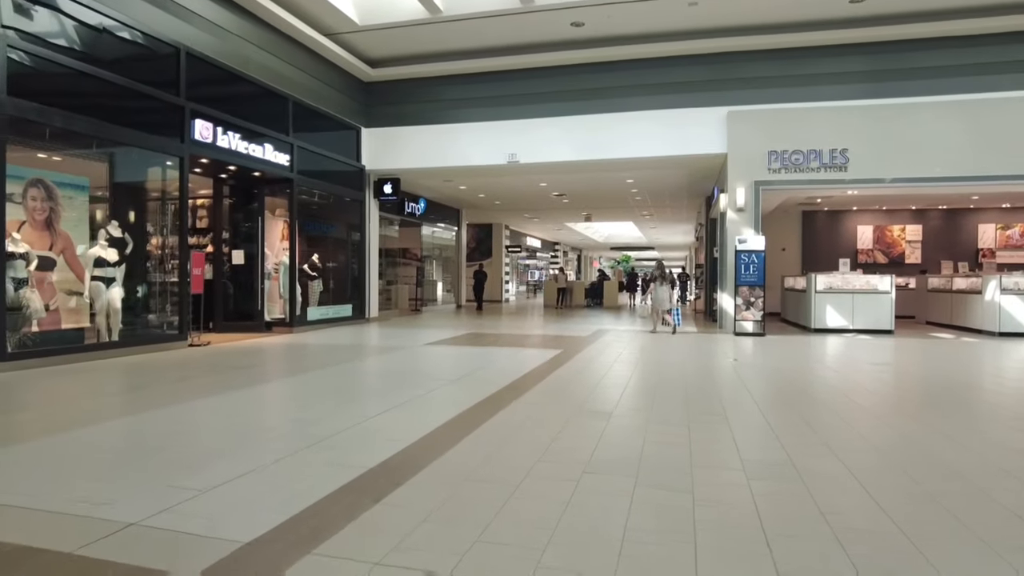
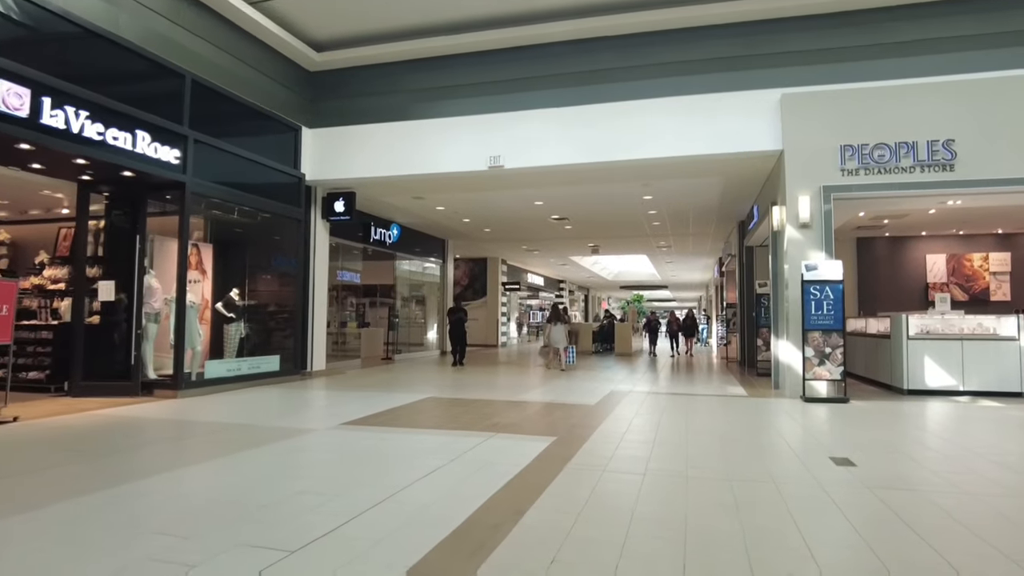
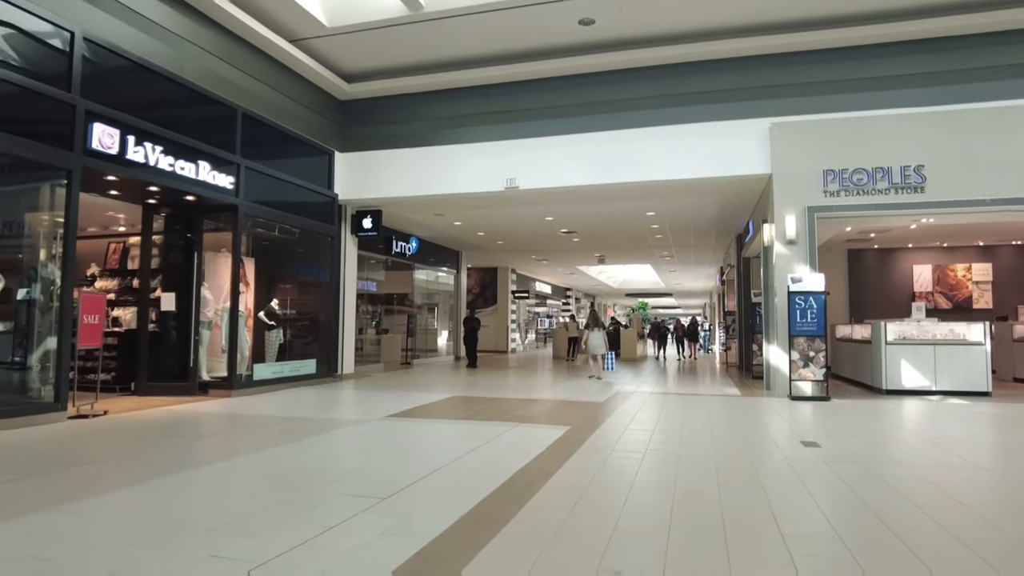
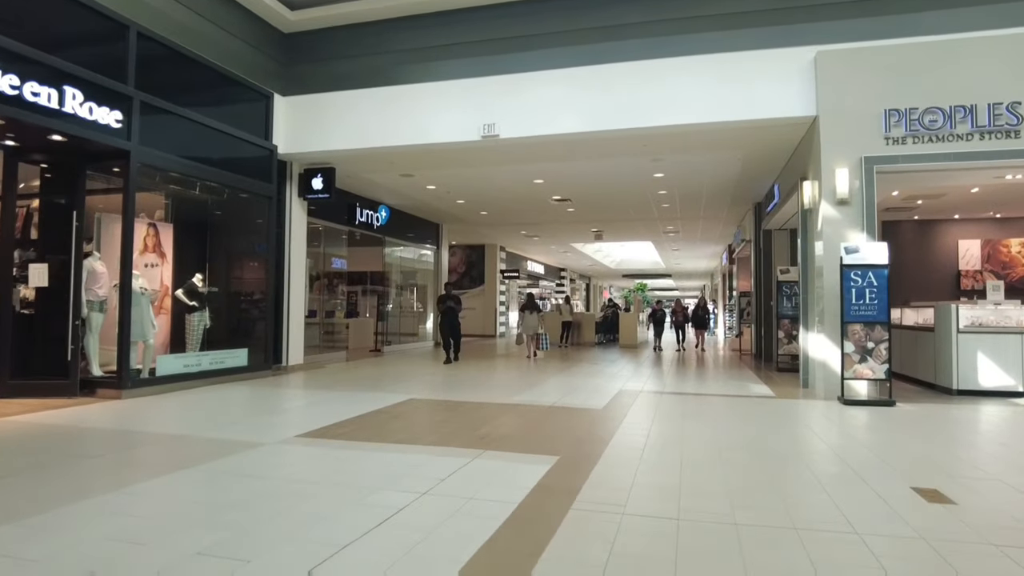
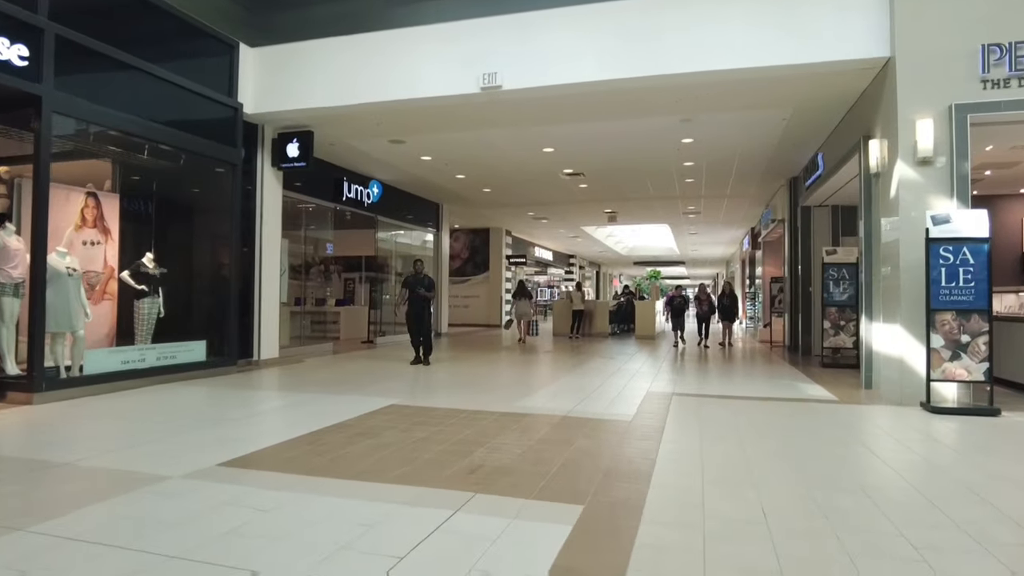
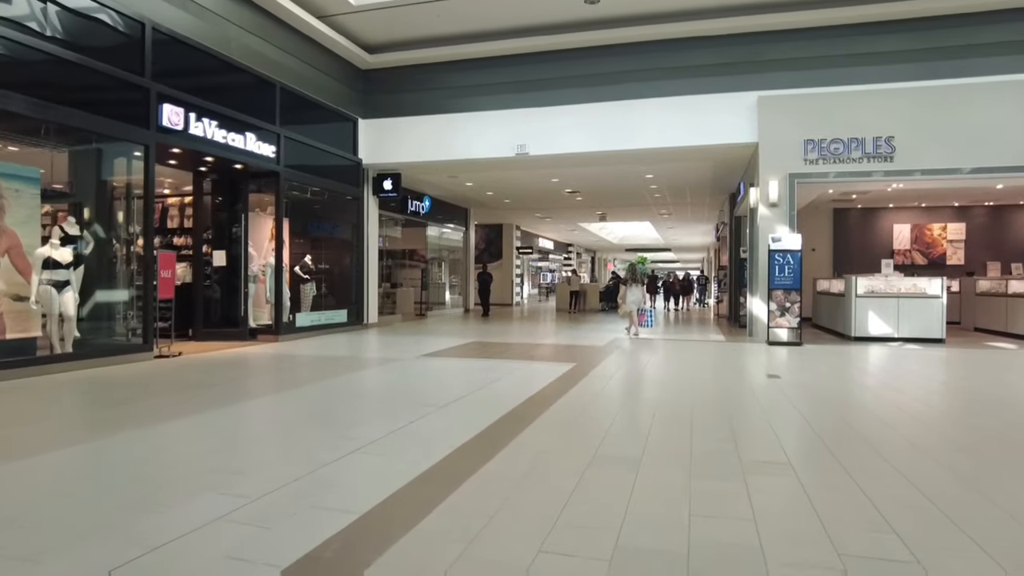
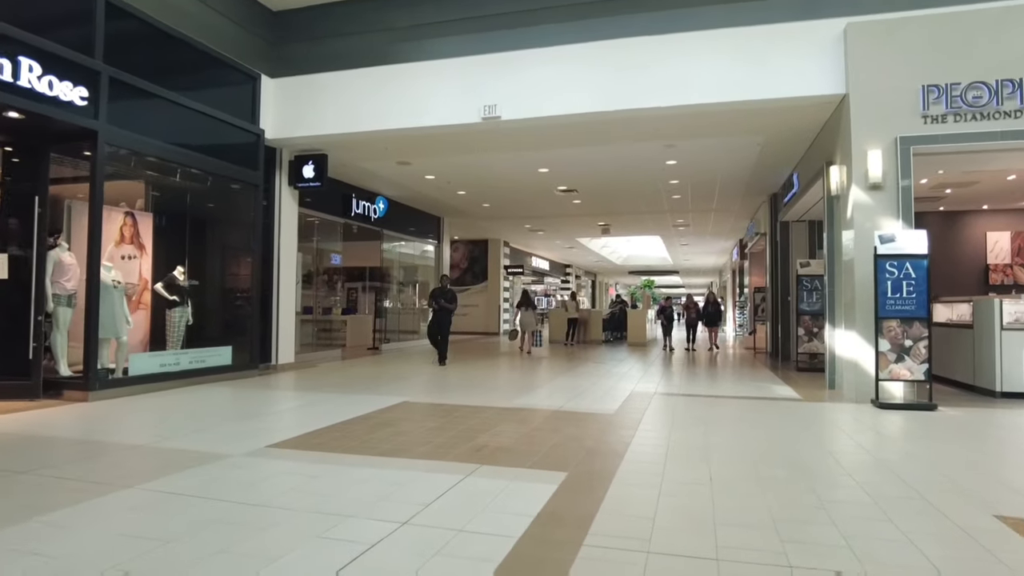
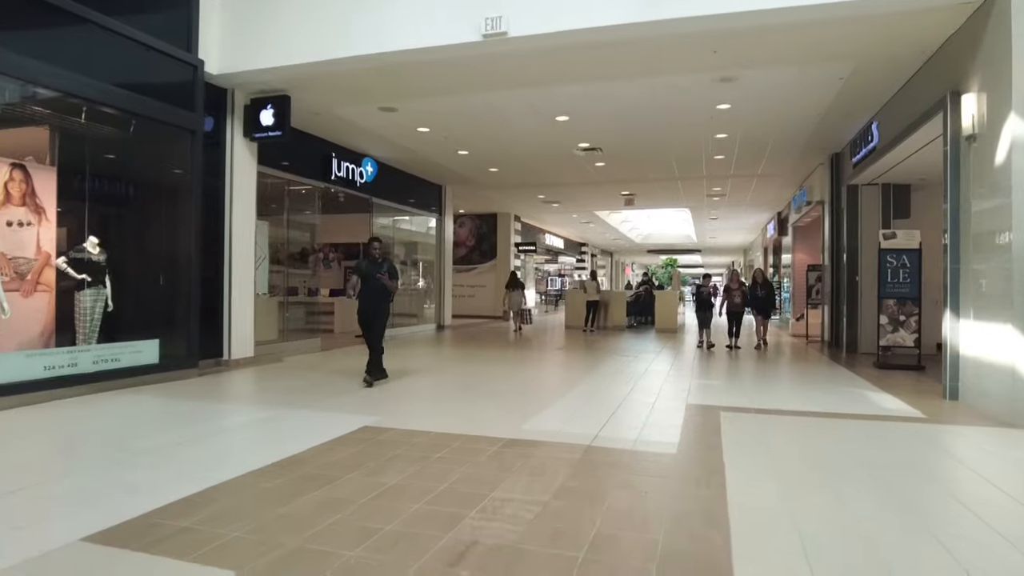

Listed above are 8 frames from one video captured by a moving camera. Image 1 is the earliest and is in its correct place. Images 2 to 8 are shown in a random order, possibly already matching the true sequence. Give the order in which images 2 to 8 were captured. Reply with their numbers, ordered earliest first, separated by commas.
6, 3, 2, 4, 7, 5, 8
